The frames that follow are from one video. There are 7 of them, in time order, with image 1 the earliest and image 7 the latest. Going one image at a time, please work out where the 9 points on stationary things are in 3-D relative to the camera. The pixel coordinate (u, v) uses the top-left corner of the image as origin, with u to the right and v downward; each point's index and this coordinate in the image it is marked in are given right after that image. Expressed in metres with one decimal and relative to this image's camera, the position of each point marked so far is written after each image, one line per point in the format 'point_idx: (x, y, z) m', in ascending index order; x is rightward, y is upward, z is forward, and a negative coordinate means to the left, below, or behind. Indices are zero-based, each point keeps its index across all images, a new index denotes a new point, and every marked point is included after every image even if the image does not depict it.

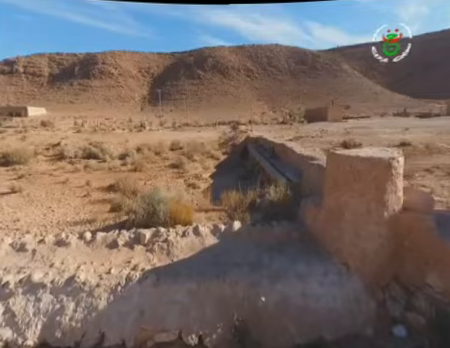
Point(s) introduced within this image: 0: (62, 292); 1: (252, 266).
0: (-2.0, -1.5, +3.3) m
1: (+0.4, -1.3, +3.8) m
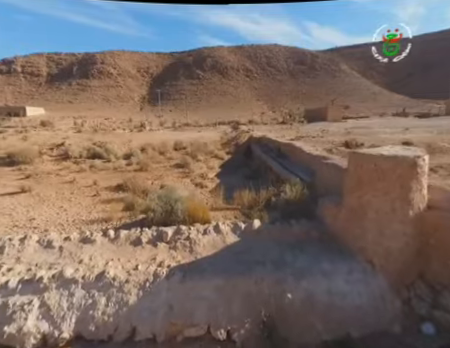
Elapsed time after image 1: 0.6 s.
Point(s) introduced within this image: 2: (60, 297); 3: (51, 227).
0: (-1.7, -1.4, +3.4) m
1: (+0.8, -1.3, +3.8) m
2: (-2.0, -1.5, +3.3) m
3: (-4.6, -1.4, +7.0) m
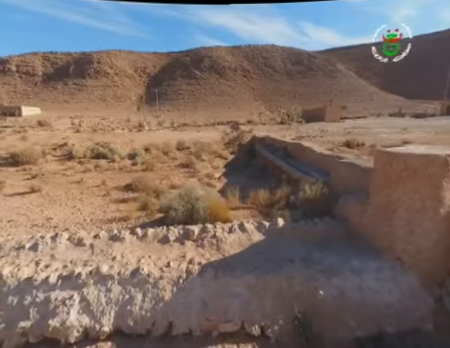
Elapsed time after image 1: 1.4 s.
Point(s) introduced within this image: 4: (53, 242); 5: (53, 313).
0: (-1.3, -1.4, +3.5) m
1: (+1.2, -1.3, +3.9) m
2: (-1.6, -1.5, +3.4) m
3: (-4.1, -1.4, +7.2) m
4: (-2.8, -1.1, +4.3) m
5: (-2.0, -1.7, +3.1) m
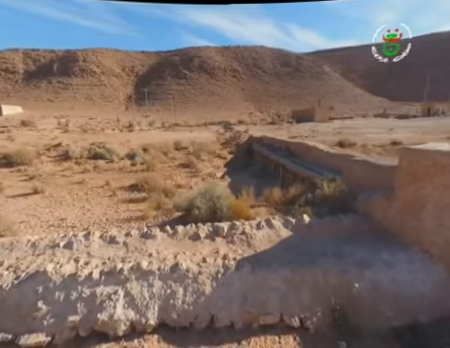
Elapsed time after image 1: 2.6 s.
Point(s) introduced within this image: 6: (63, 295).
0: (-0.8, -1.4, +3.6) m
1: (+1.7, -1.3, +4.0) m
2: (-1.1, -1.5, +3.5) m
3: (-3.7, -1.4, +7.2) m
4: (-2.3, -1.1, +4.3) m
5: (-1.5, -1.6, +3.2) m
6: (-2.0, -1.5, +3.3) m
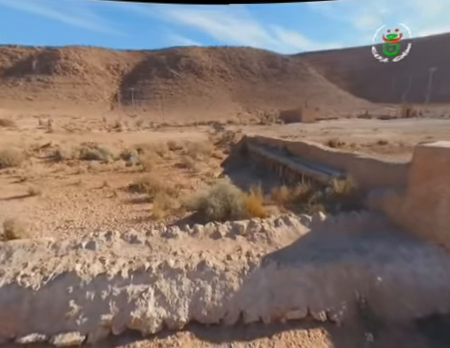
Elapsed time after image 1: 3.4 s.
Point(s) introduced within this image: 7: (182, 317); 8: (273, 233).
0: (-0.4, -1.4, +3.6) m
1: (+2.1, -1.2, +4.1) m
2: (-0.7, -1.5, +3.5) m
3: (-3.4, -1.4, +7.2) m
4: (-1.9, -1.1, +4.4) m
5: (-1.2, -1.6, +3.3) m
6: (-1.7, -1.5, +3.3) m
7: (-0.5, -1.8, +3.3) m
8: (+0.8, -1.0, +4.6) m
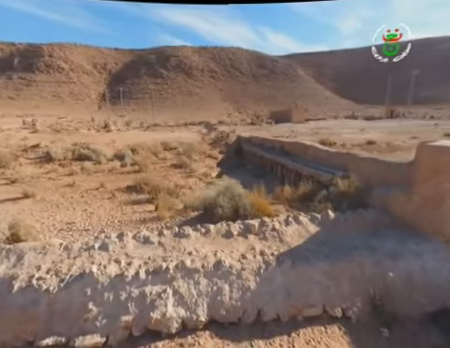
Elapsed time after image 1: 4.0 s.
0: (-0.2, -1.4, +3.6) m
1: (+2.3, -1.2, +4.2) m
2: (-0.5, -1.5, +3.5) m
3: (-3.2, -1.5, +7.2) m
4: (-1.7, -1.1, +4.3) m
5: (-0.9, -1.6, +3.3) m
6: (-1.4, -1.5, +3.3) m
7: (-0.3, -1.8, +3.3) m
8: (+1.0, -1.0, +4.6) m
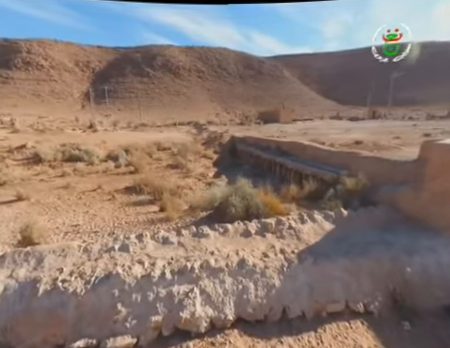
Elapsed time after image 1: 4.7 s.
0: (+0.2, -1.4, +3.7) m
1: (+2.6, -1.2, +4.3) m
2: (-0.1, -1.5, +3.5) m
3: (-3.0, -1.5, +7.1) m
4: (-1.4, -1.1, +4.4) m
5: (-0.6, -1.6, +3.3) m
6: (-1.1, -1.6, +3.3) m
7: (+0.1, -1.8, +3.3) m
8: (+1.3, -1.0, +4.7) m
